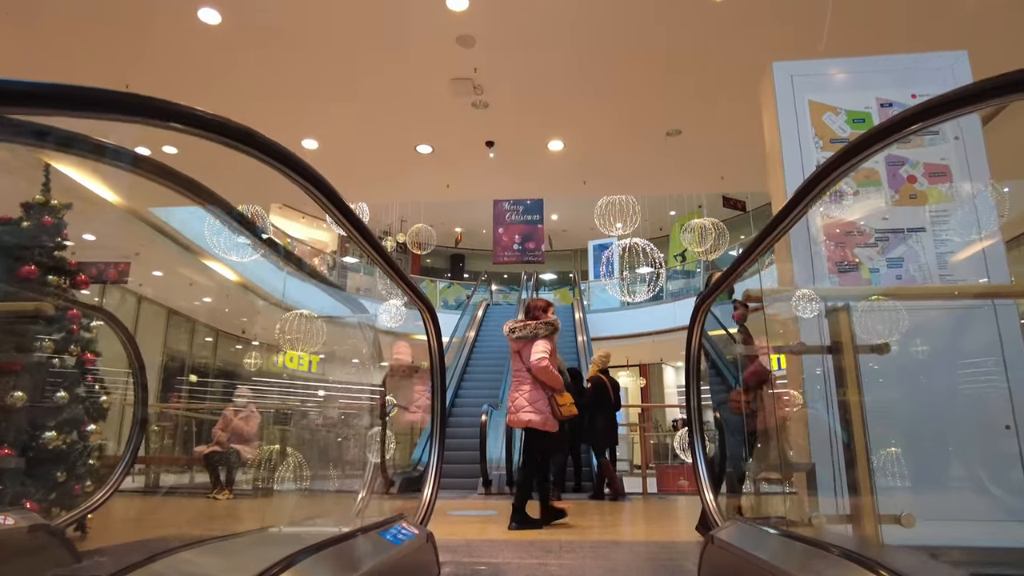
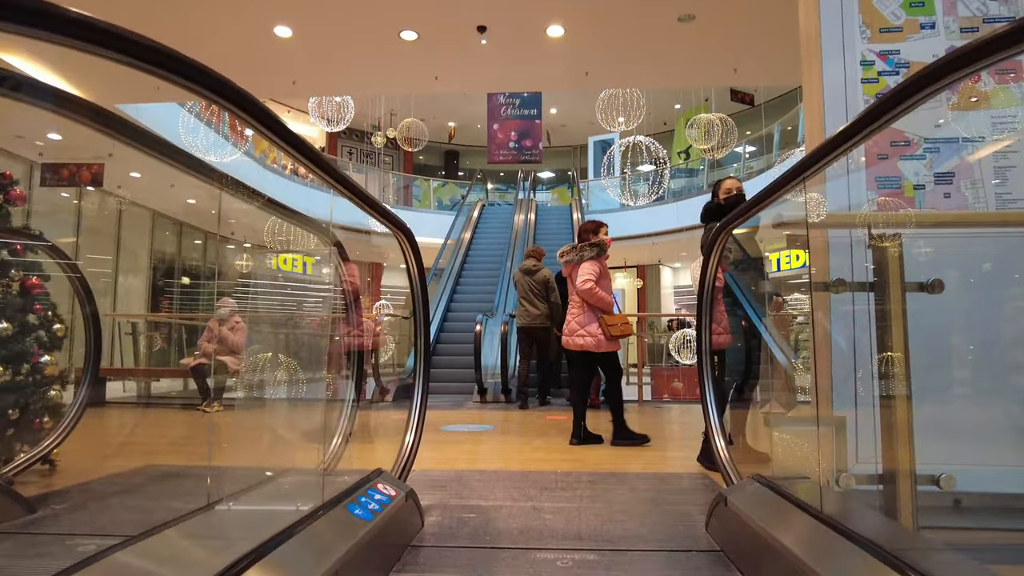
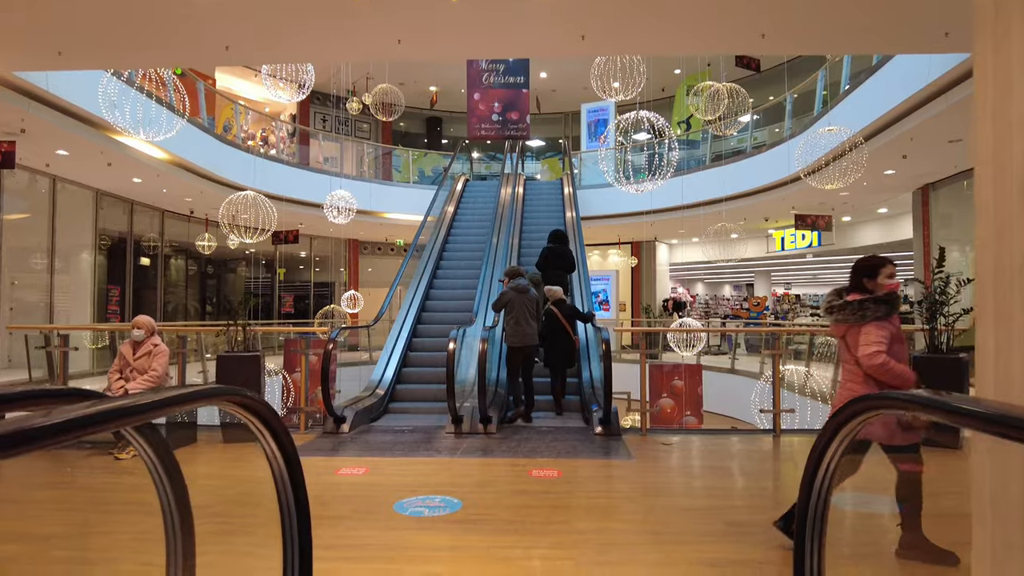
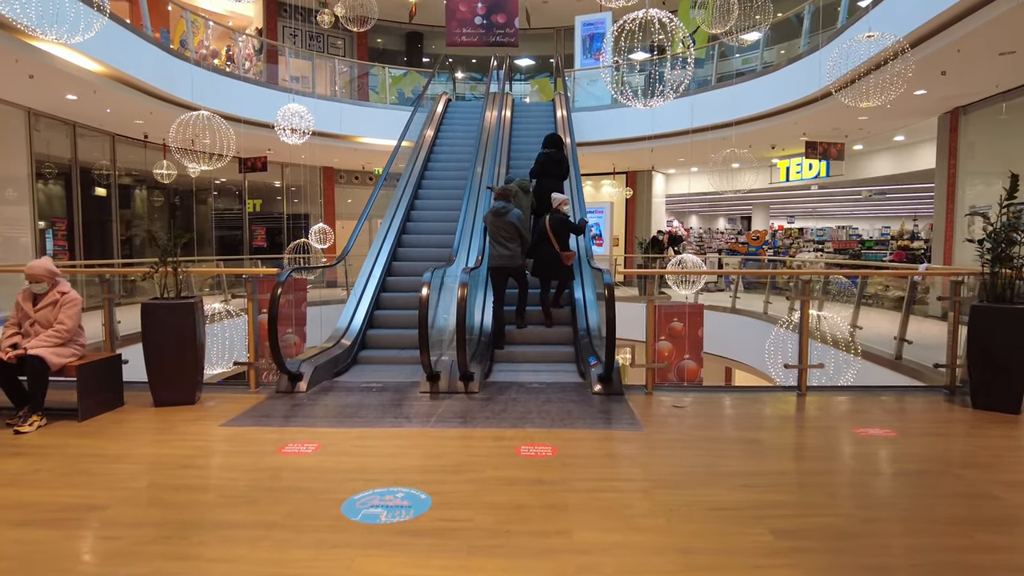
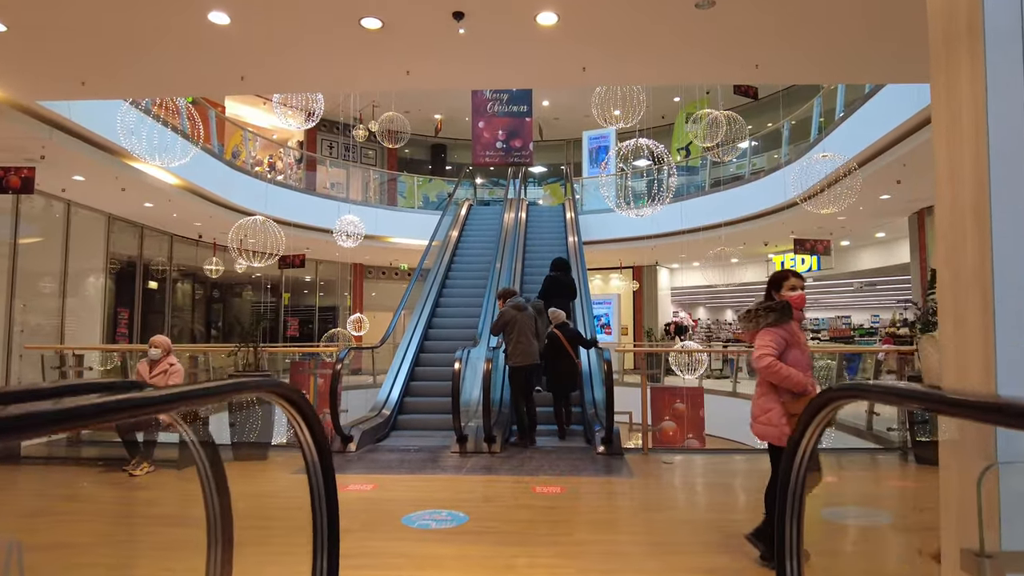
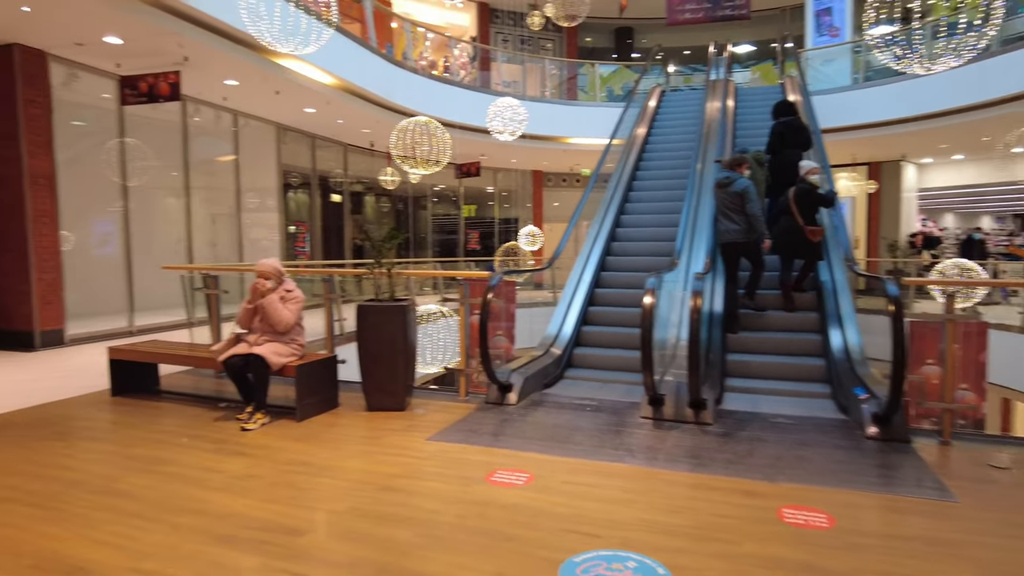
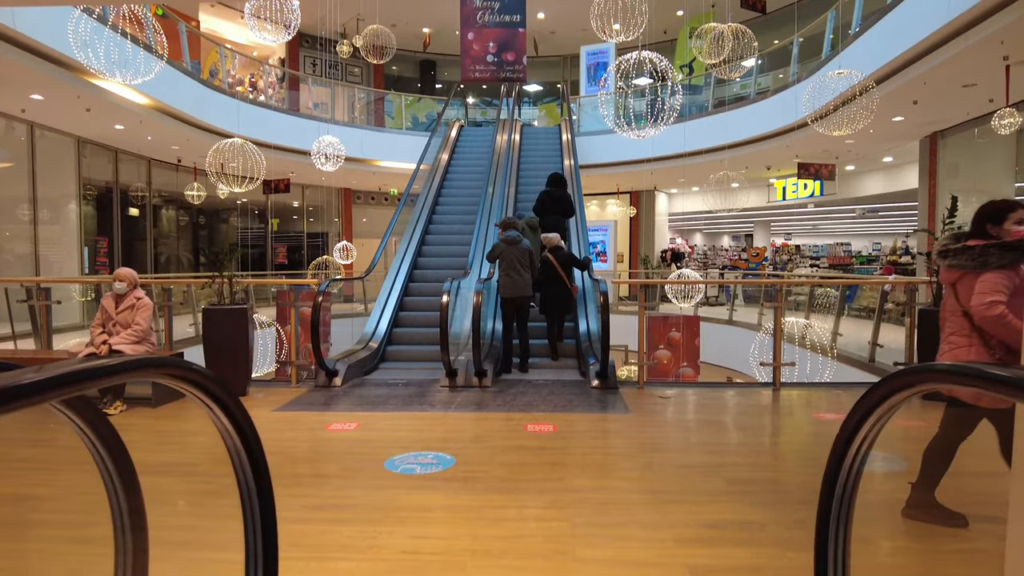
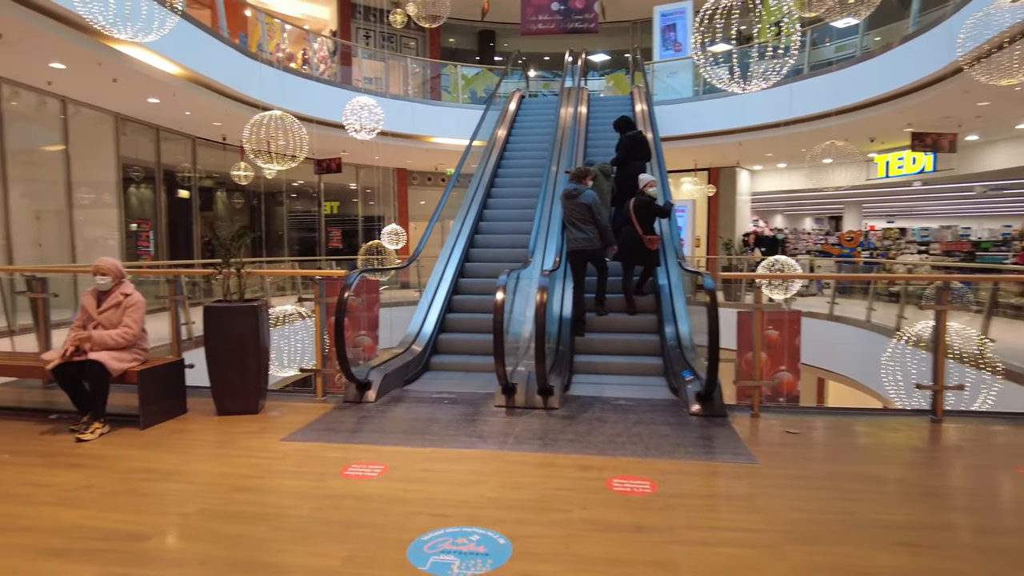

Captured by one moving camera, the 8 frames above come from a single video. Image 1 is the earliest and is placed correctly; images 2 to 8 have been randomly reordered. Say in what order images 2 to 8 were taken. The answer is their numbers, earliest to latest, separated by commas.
2, 5, 3, 7, 4, 8, 6
